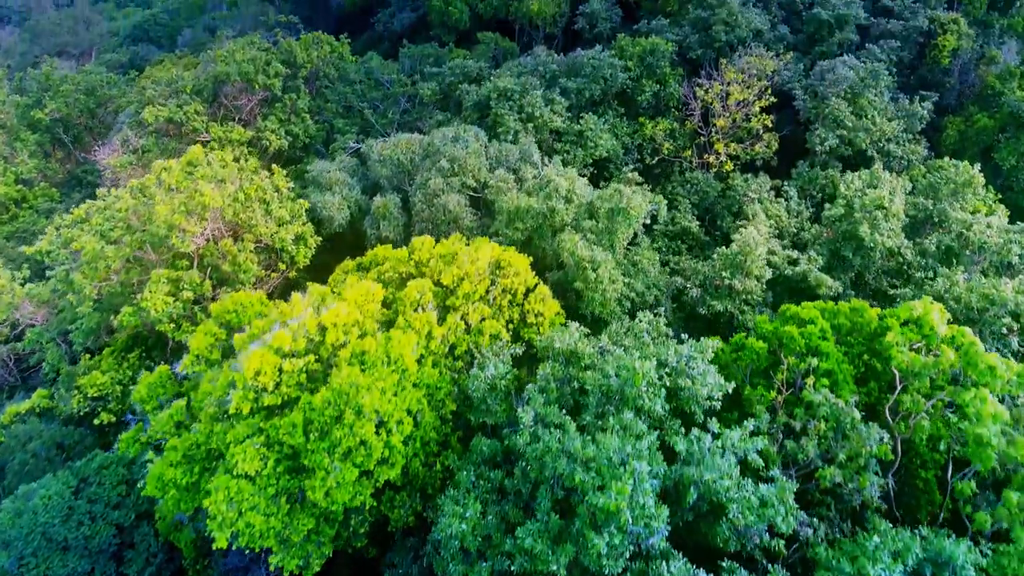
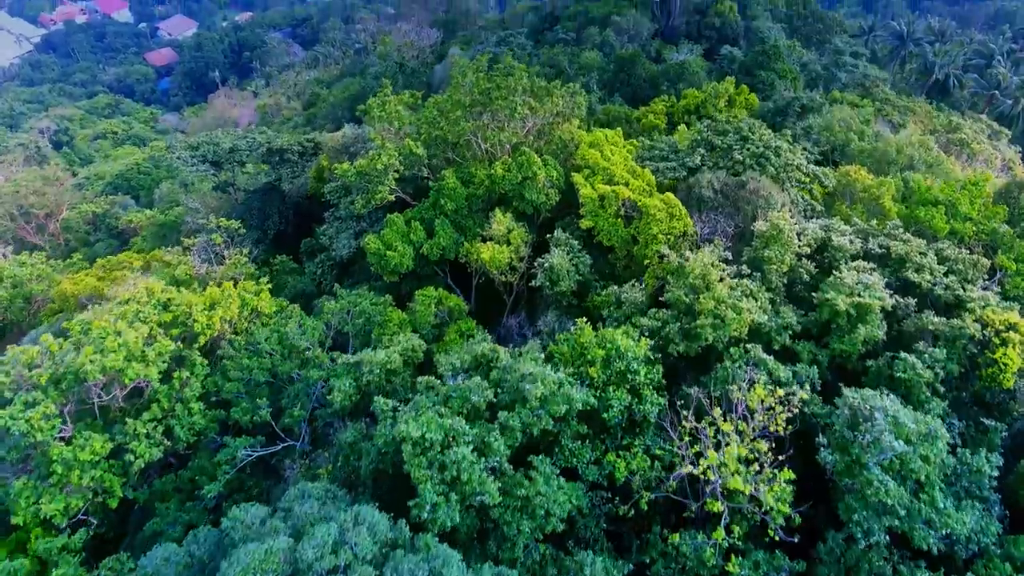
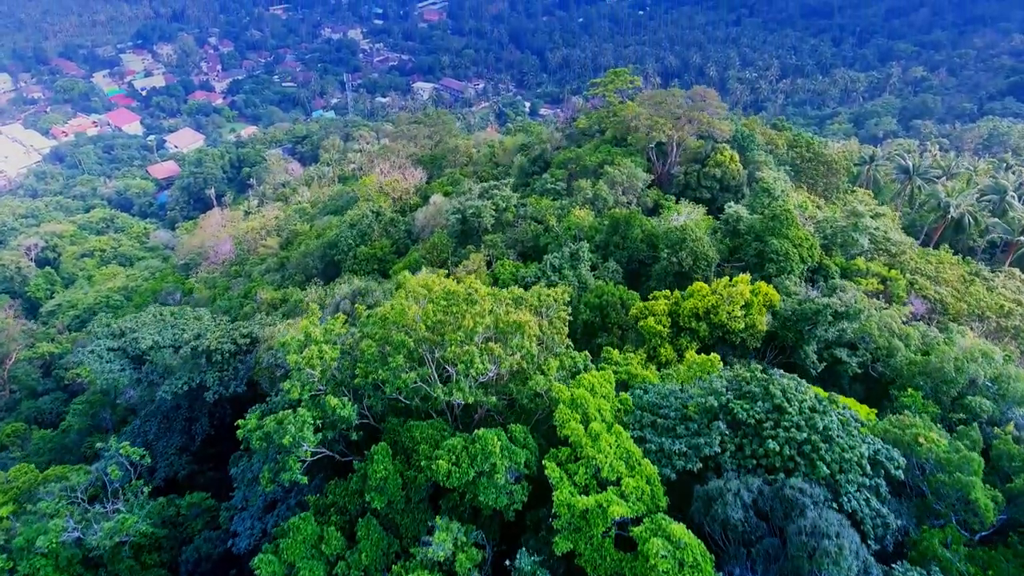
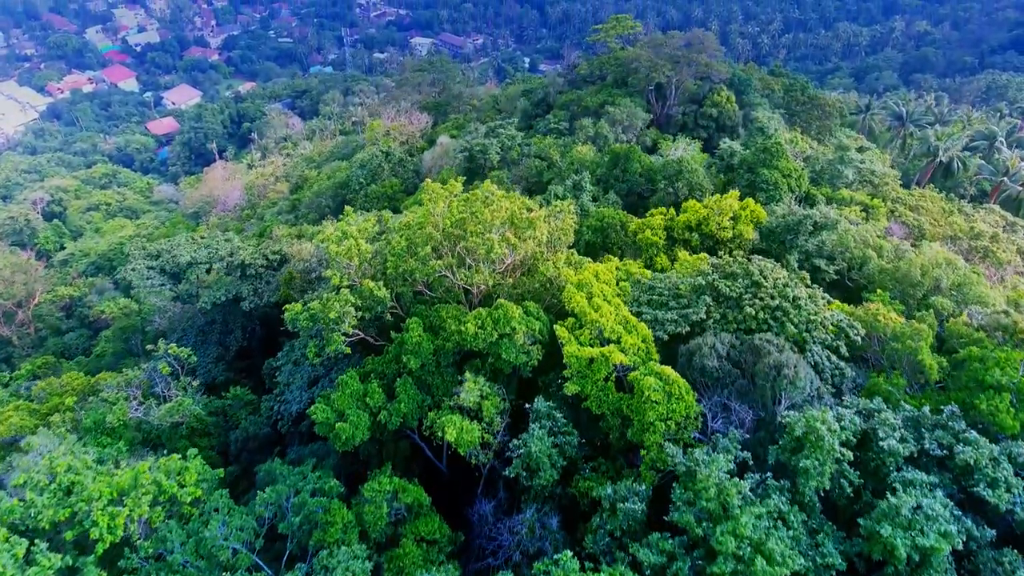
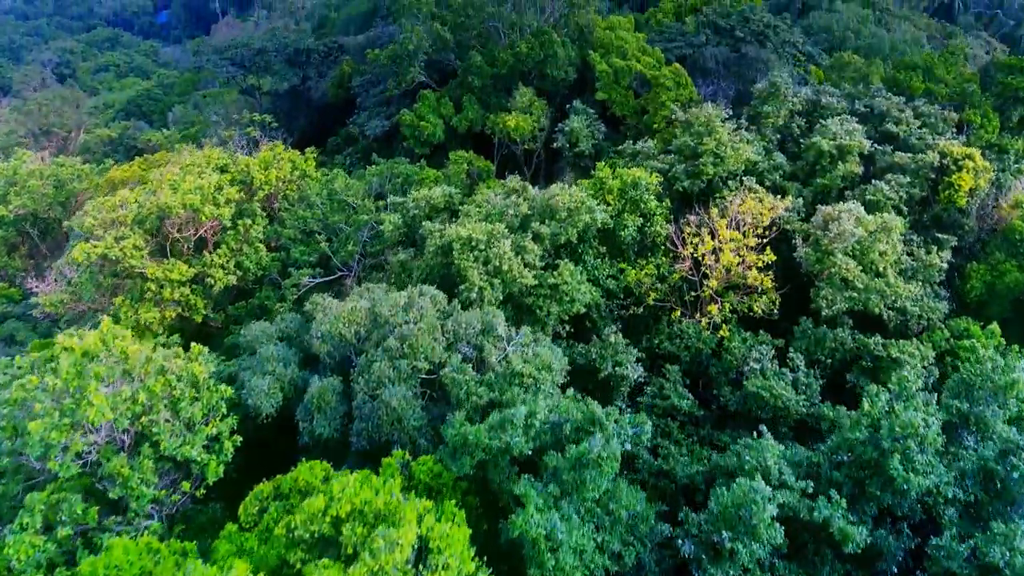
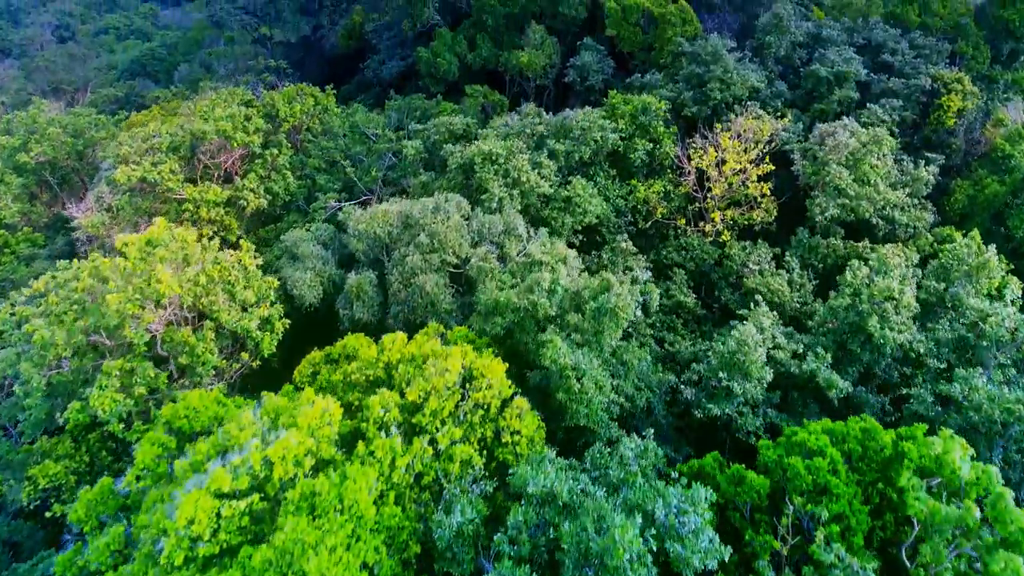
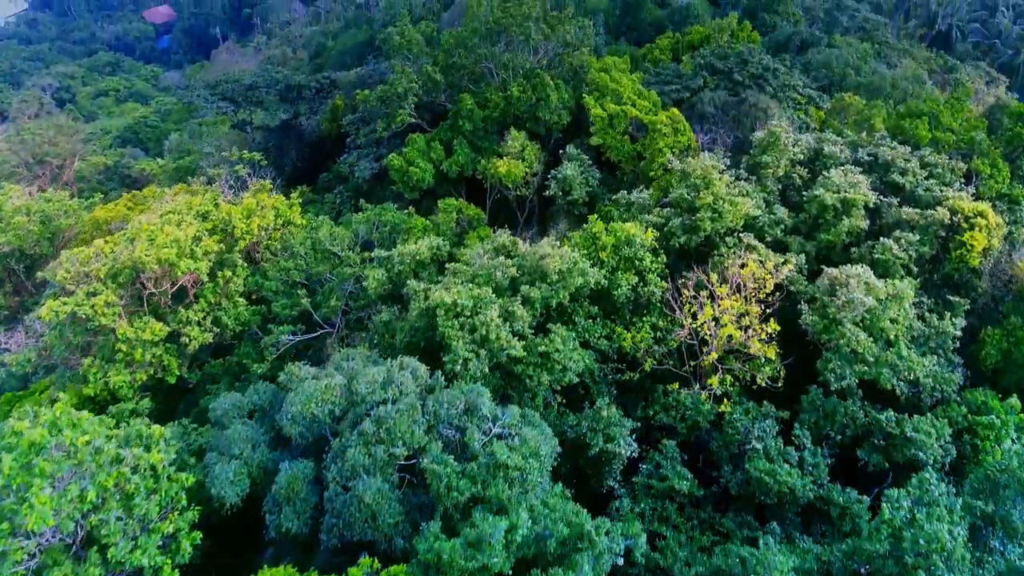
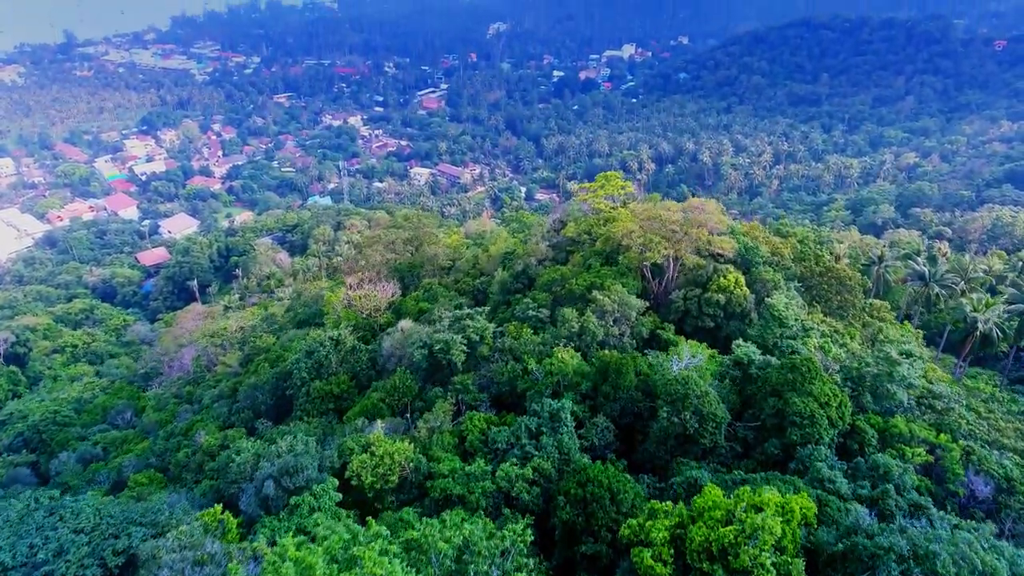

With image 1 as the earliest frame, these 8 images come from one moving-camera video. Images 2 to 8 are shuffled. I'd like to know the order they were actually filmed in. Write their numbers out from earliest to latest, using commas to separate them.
6, 5, 7, 2, 4, 3, 8
